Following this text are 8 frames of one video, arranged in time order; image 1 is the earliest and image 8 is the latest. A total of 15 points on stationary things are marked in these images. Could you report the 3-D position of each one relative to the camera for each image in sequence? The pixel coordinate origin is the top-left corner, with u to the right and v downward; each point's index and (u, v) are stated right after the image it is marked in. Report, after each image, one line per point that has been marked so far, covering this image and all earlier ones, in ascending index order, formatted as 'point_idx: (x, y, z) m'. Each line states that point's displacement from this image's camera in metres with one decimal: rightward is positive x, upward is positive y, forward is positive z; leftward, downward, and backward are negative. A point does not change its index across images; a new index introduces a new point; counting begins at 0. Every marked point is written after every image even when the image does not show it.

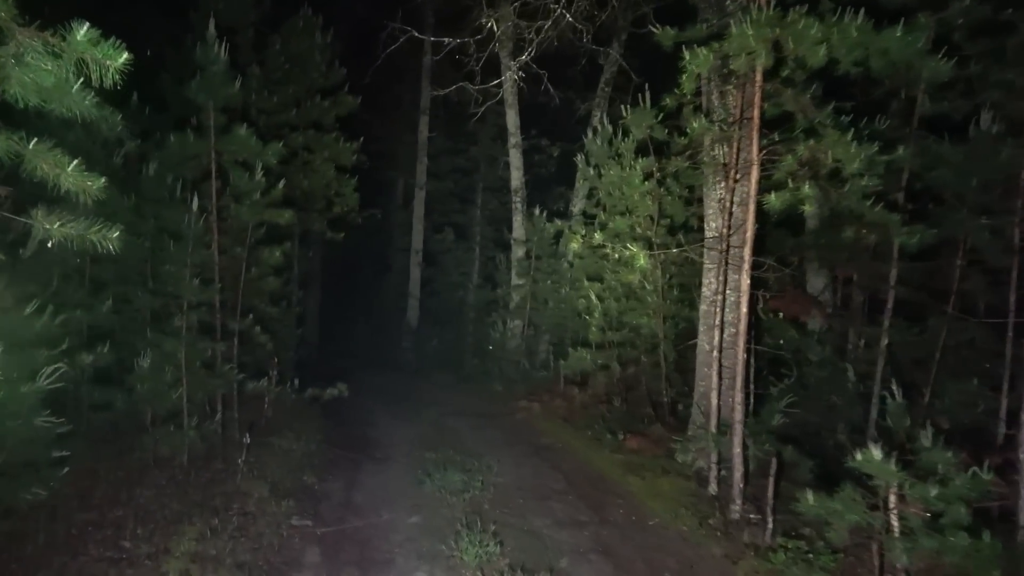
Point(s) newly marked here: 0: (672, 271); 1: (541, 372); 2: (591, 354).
0: (+2.7, +0.3, +12.5) m
1: (+0.8, -2.2, +19.4) m
2: (+1.4, -1.2, +13.5) m
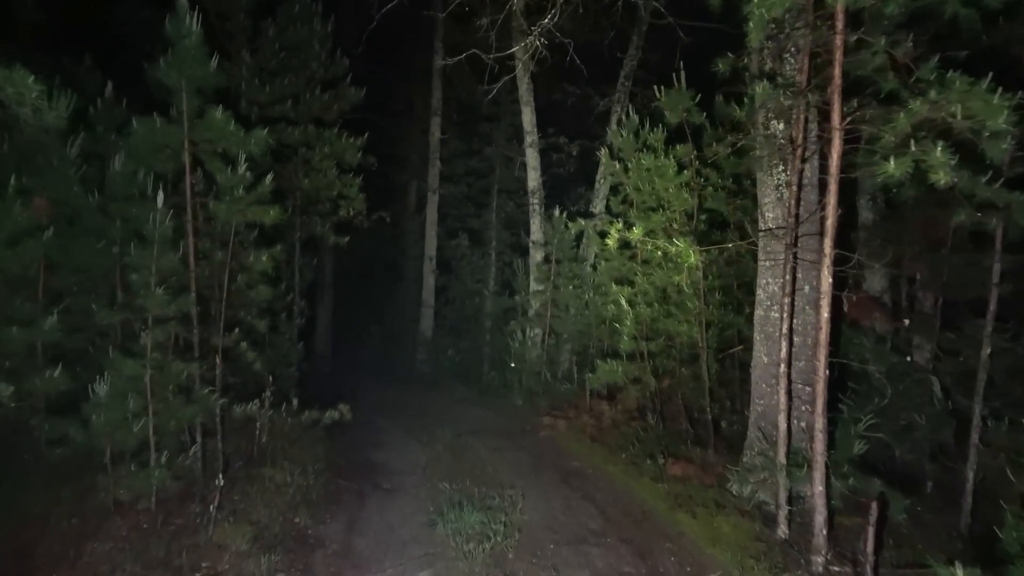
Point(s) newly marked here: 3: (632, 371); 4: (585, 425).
0: (+3.0, +0.3, +11.1) m
1: (+1.3, -2.3, +18.1) m
2: (+1.8, -1.3, +12.1) m
3: (+2.0, -1.4, +12.2) m
4: (+1.3, -2.5, +13.6) m
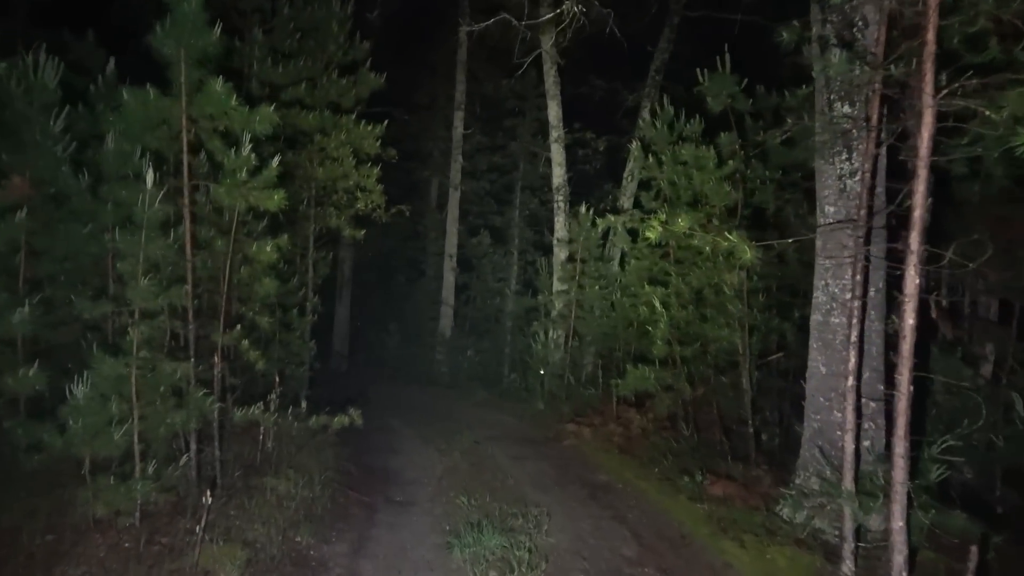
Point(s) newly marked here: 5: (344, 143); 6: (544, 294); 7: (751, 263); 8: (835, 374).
0: (+3.4, +0.2, +10.3) m
1: (+1.8, -2.3, +17.3) m
2: (+2.2, -1.3, +11.3) m
3: (+2.3, -1.4, +11.3) m
4: (+1.7, -2.5, +12.8) m
5: (-2.8, +2.4, +12.6) m
6: (+0.7, -0.2, +19.0) m
7: (+3.2, +0.3, +10.2) m
8: (+3.0, -0.8, +7.1) m
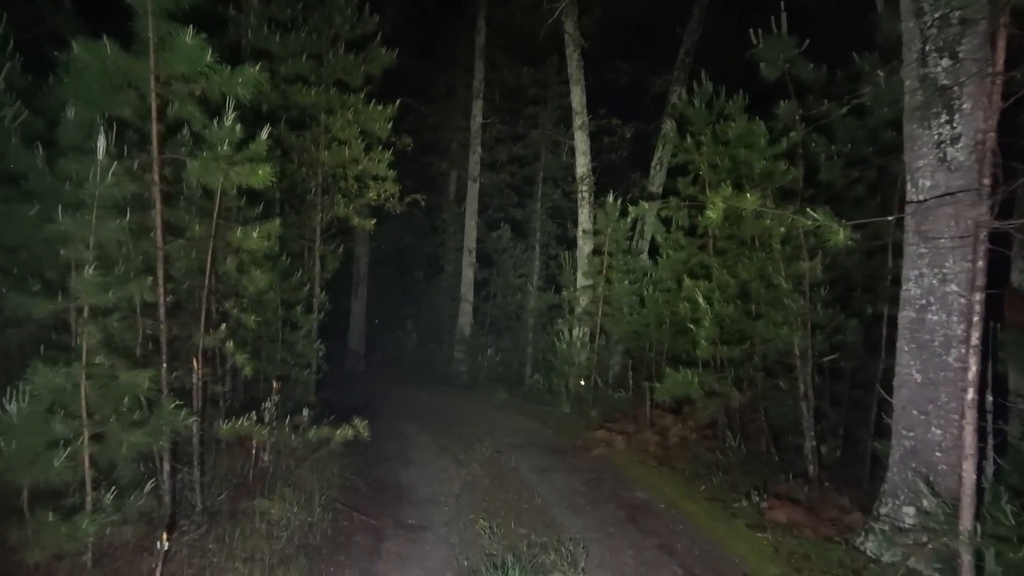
0: (+3.7, +0.3, +9.0) m
1: (+2.3, -2.2, +16.1) m
2: (+2.5, -1.2, +10.1) m
3: (+2.7, -1.3, +10.1) m
4: (+2.1, -2.4, +11.6) m
5: (-2.5, +2.5, +11.5) m
6: (+1.3, -0.1, +17.9) m
7: (+3.6, +0.4, +9.0) m
8: (+3.3, -0.7, +5.9) m
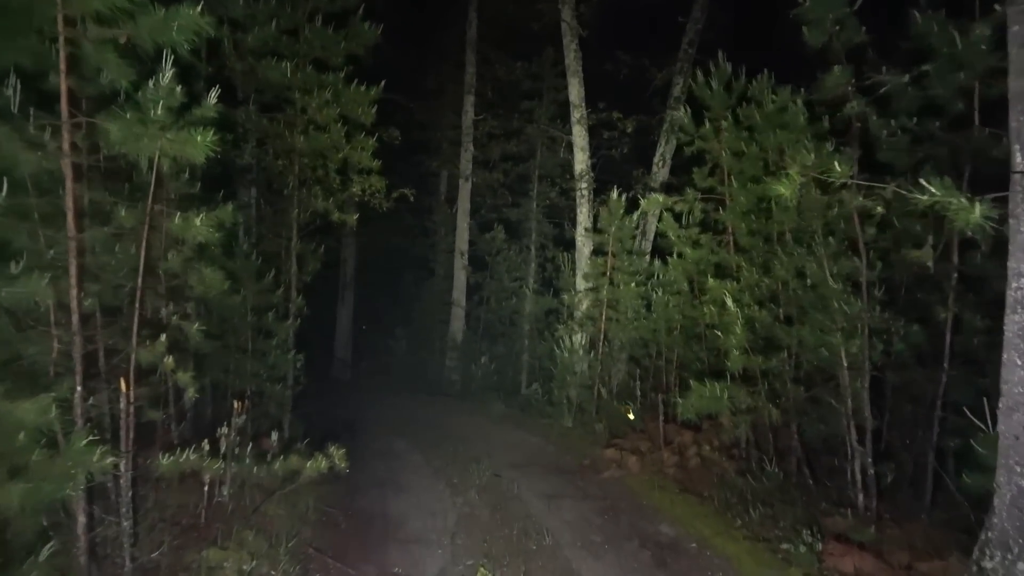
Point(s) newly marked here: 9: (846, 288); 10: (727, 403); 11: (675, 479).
0: (+3.7, +0.3, +7.8) m
1: (+2.2, -2.2, +14.8) m
2: (+2.5, -1.2, +8.8) m
3: (+2.7, -1.3, +8.8) m
4: (+2.1, -2.4, +10.3) m
5: (-2.5, +2.5, +10.2) m
6: (+1.2, -0.1, +16.6) m
7: (+3.6, +0.4, +7.7) m
8: (+3.4, -0.7, +4.6) m
9: (+3.4, 0.0, +7.8) m
10: (+2.5, -1.4, +8.9) m
11: (+2.1, -2.5, +9.8) m
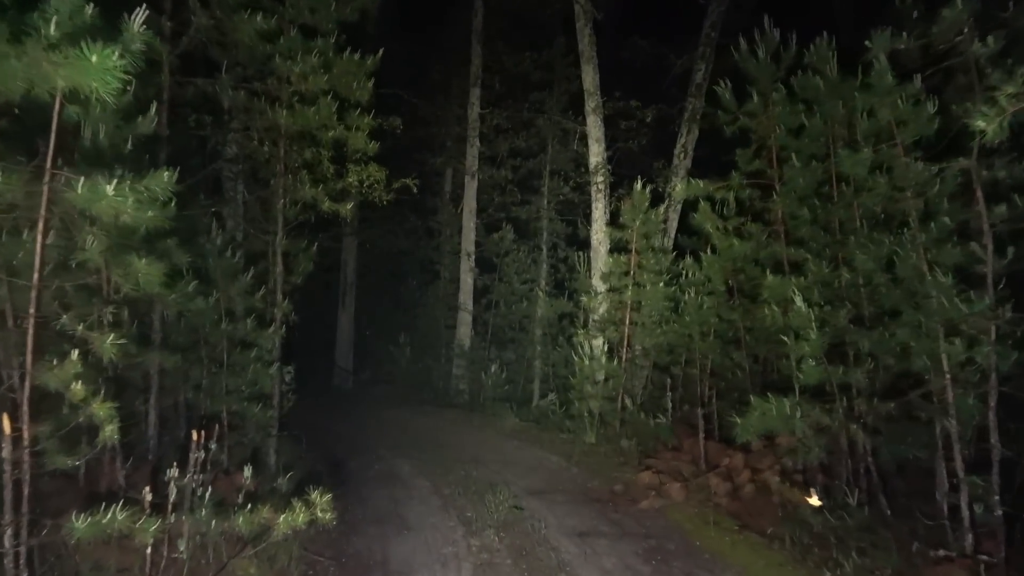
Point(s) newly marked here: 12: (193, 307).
0: (+3.9, +0.4, +6.3) m
1: (+2.5, -2.3, +13.3) m
2: (+2.8, -1.2, +7.3) m
3: (+3.0, -1.3, +7.3) m
4: (+2.4, -2.4, +8.8) m
5: (-2.2, +2.4, +8.8) m
6: (+1.5, -0.2, +15.1) m
7: (+3.8, +0.5, +6.2) m
8: (+3.6, -0.7, +3.1) m
9: (+3.6, 0.0, +6.3) m
10: (+2.8, -1.3, +7.4) m
11: (+2.4, -2.5, +8.3) m
12: (-3.2, -0.2, +7.6) m
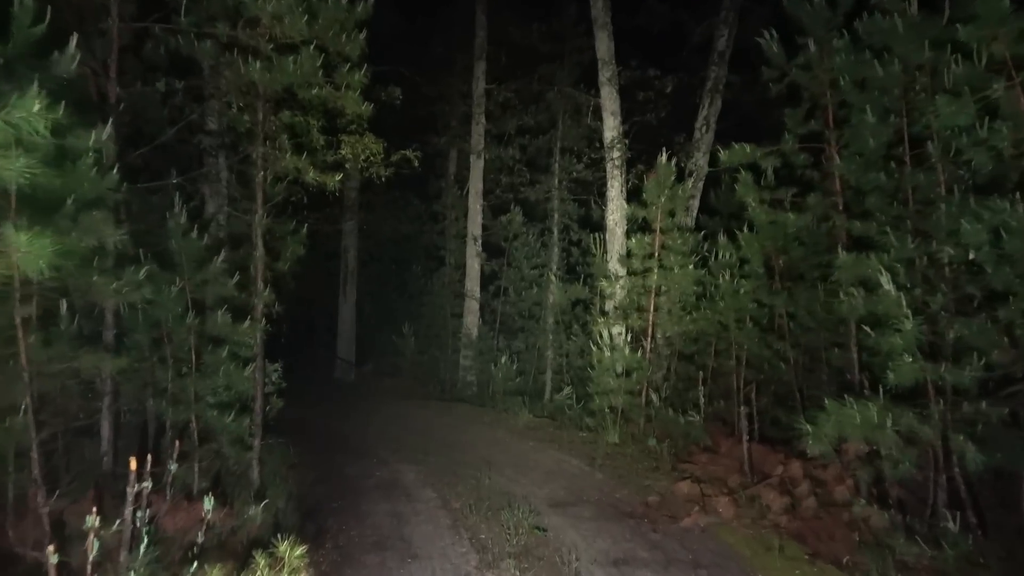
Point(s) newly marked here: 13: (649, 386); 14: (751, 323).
0: (+4.1, +0.5, +4.9) m
1: (+2.7, -2.0, +12.0) m
2: (+3.0, -1.0, +6.0) m
3: (+3.2, -1.1, +6.0) m
4: (+2.6, -2.2, +7.5) m
5: (-2.1, +2.6, +7.4) m
6: (+1.7, +0.1, +13.8) m
7: (+4.0, +0.6, +4.9) m
8: (+3.7, -0.6, +1.8) m
9: (+3.8, +0.2, +5.0) m
10: (+3.0, -1.1, +6.0) m
11: (+2.6, -2.3, +7.0) m
12: (-3.0, -0.1, +6.3) m
13: (+2.3, -1.6, +12.4) m
14: (+3.3, -0.5, +10.1) m
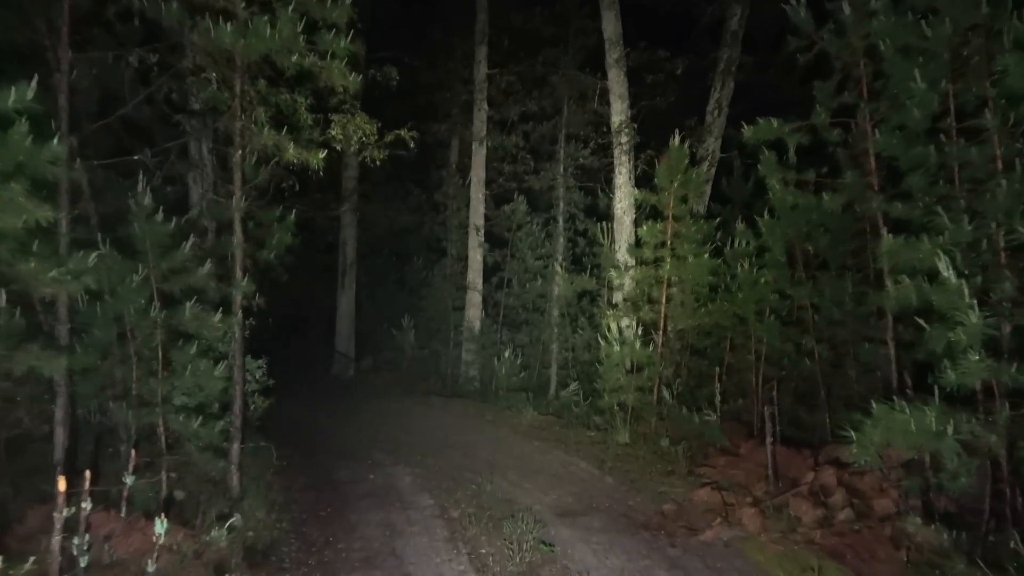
0: (+4.1, +0.6, +4.2) m
1: (+2.8, -1.8, +11.2) m
2: (+3.0, -0.9, +5.2) m
3: (+3.2, -1.0, +5.3) m
4: (+2.6, -2.1, +6.8) m
5: (-2.1, +2.7, +6.7) m
6: (+1.8, +0.3, +13.0) m
7: (+4.0, +0.7, +4.1) m
8: (+3.7, -0.5, +1.0) m
9: (+3.8, +0.3, +4.2) m
10: (+3.0, -1.1, +5.3) m
11: (+2.6, -2.2, +6.2) m
12: (-3.0, 0.0, +5.5) m
13: (+2.4, -1.5, +11.7) m
14: (+3.3, -0.3, +9.3) m
